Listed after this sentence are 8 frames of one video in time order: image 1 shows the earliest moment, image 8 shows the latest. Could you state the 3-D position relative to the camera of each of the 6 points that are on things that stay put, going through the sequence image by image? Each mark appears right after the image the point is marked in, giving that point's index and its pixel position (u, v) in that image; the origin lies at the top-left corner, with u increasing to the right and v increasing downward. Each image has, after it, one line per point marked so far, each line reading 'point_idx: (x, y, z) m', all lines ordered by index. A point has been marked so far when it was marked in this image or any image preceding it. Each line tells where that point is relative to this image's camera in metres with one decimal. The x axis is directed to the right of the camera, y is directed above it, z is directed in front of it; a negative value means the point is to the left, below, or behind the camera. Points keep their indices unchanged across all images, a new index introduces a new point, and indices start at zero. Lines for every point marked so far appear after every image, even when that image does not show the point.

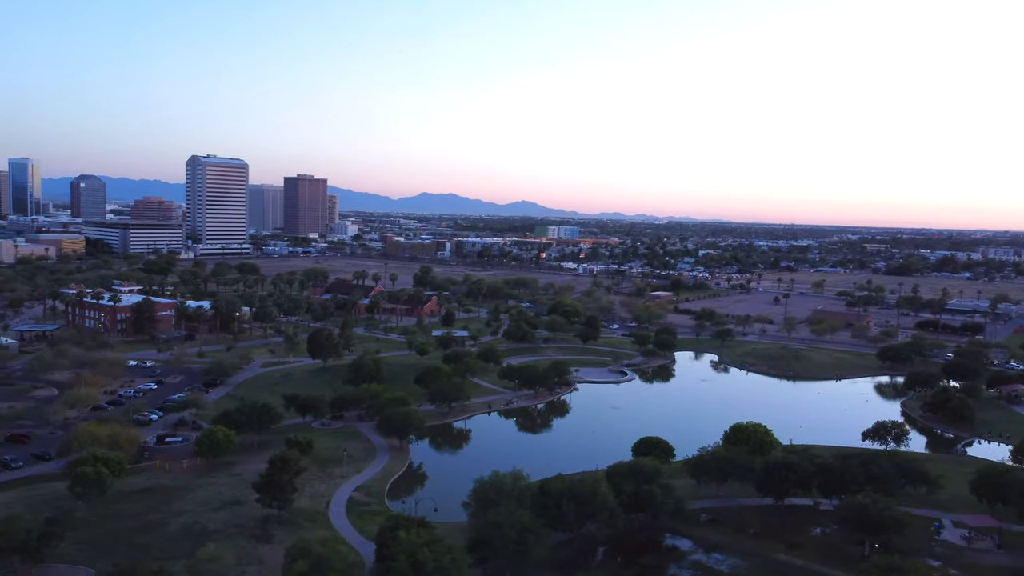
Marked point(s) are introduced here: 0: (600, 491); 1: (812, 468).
0: (+1.7, -4.1, +16.3) m
1: (+6.9, -4.2, +18.9) m
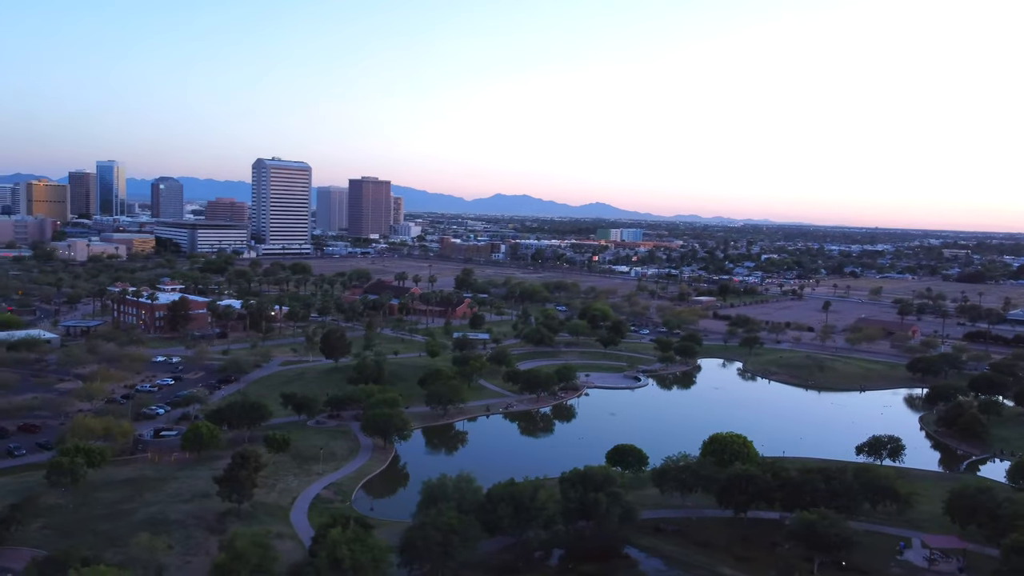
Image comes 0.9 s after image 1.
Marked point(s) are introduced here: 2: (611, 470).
0: (+0.5, -4.2, +16.5) m
1: (+5.9, -4.4, +18.6) m
2: (+2.1, -4.1, +18.2) m
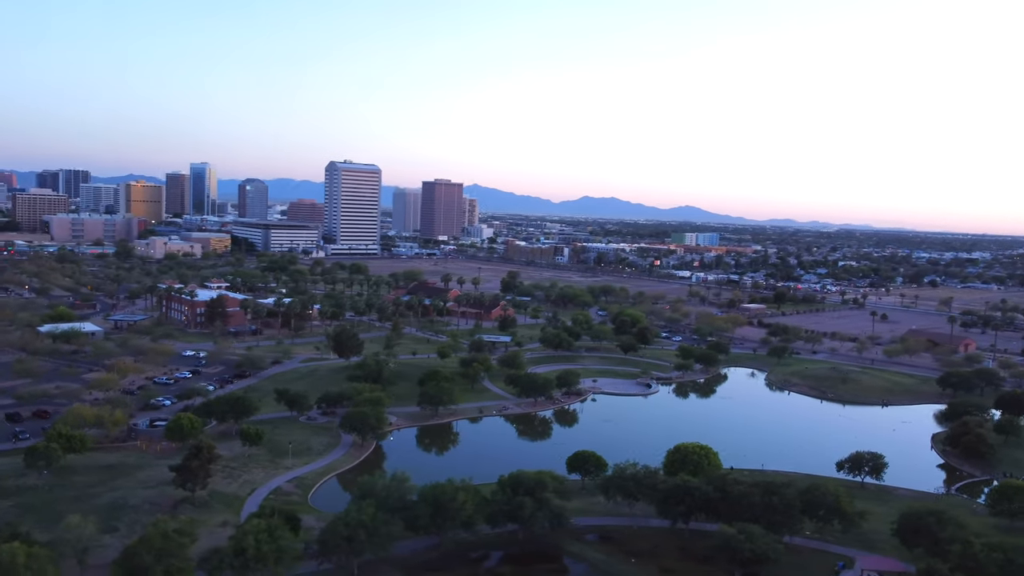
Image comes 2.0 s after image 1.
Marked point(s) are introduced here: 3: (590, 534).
0: (-1.2, -4.4, +16.8) m
1: (+4.5, -4.7, +18.4) m
2: (+0.7, -4.3, +18.4) m
3: (+1.8, -5.6, +18.5) m
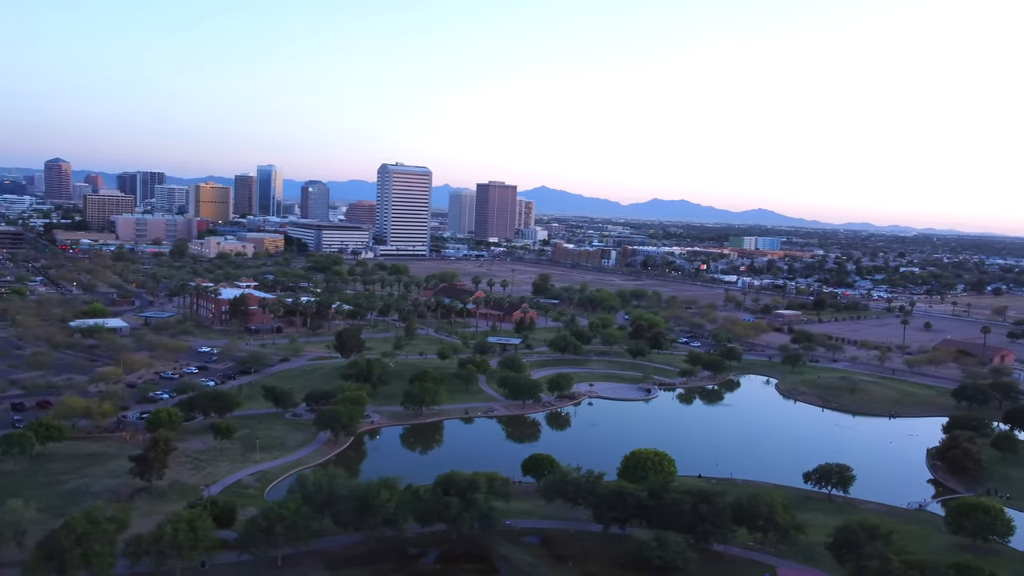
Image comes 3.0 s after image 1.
0: (-2.8, -4.4, +17.2) m
1: (+2.9, -4.8, +18.3) m
2: (-0.8, -4.4, +18.7) m
3: (+0.3, -5.7, +18.7) m
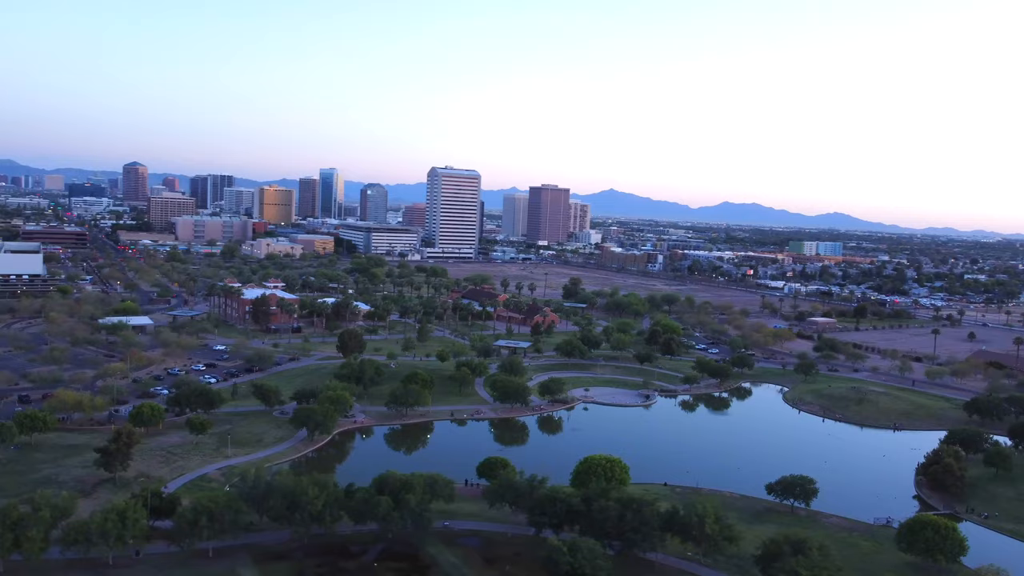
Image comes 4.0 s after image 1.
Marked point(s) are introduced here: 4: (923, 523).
0: (-4.4, -4.5, +17.7) m
1: (+1.4, -4.9, +18.3) m
2: (-2.3, -4.4, +19.0) m
3: (-1.2, -5.8, +18.9) m
4: (+9.4, -5.4, +18.6) m
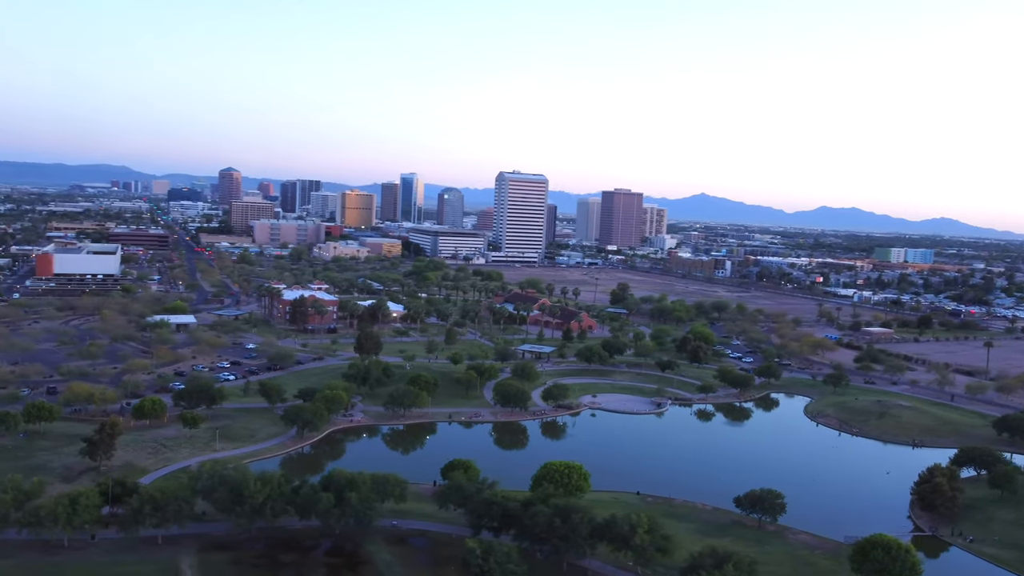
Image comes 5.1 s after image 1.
0: (-5.8, -4.5, +18.4) m
1: (0.0, -5.0, +18.4) m
2: (-3.6, -4.5, +19.5) m
3: (-2.6, -5.9, +19.3) m
4: (+8.0, -5.6, +17.9) m
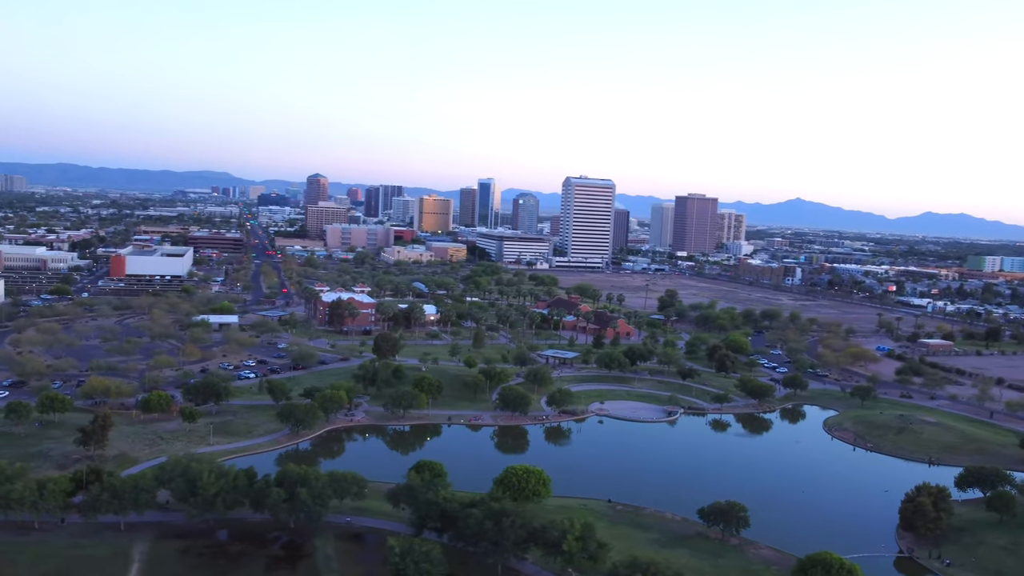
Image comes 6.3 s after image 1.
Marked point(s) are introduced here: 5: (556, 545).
0: (-7.2, -4.6, +19.3) m
1: (-1.4, -5.1, +18.6) m
2: (-4.9, -4.6, +20.1) m
3: (-3.9, -6.0, +19.8) m
4: (+6.5, -5.8, +17.3) m
5: (+1.0, -5.5, +17.4) m
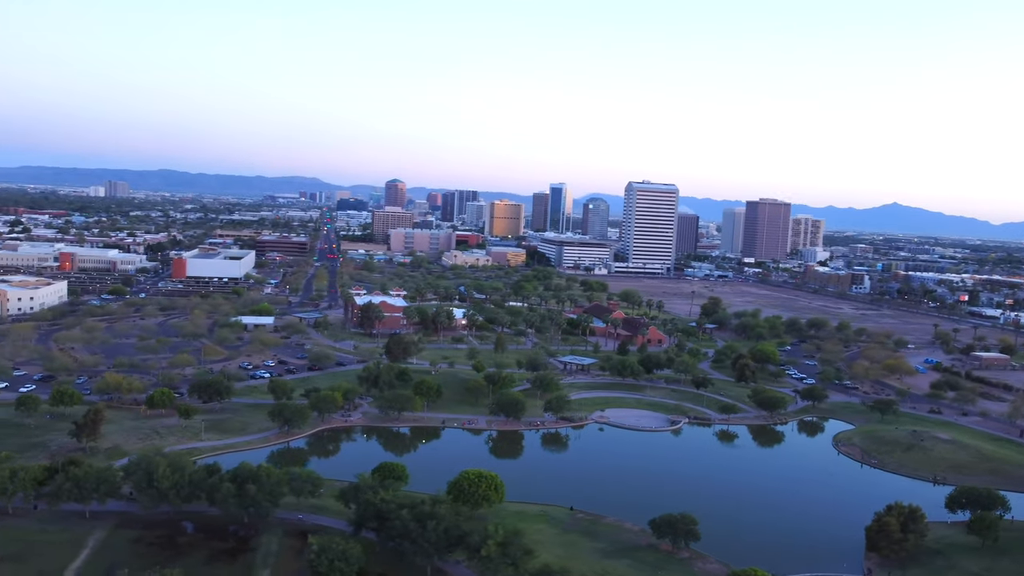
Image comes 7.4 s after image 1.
0: (-8.6, -4.6, +20.2) m
1: (-3.0, -5.3, +19.0) m
2: (-6.3, -4.7, +20.8) m
3: (-5.3, -6.1, +20.4) m
4: (+4.8, -6.0, +16.8) m
5: (-0.7, -5.7, +17.5) m
